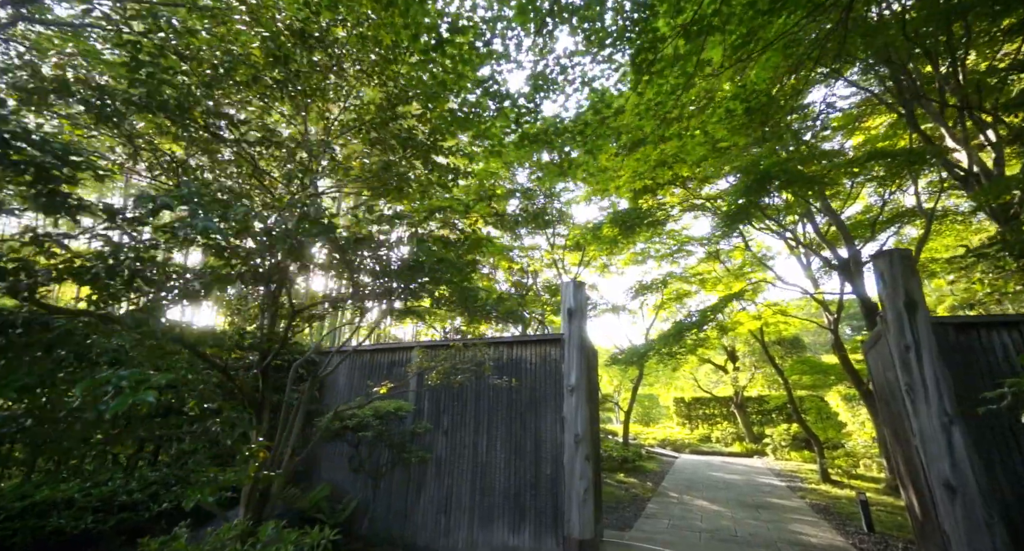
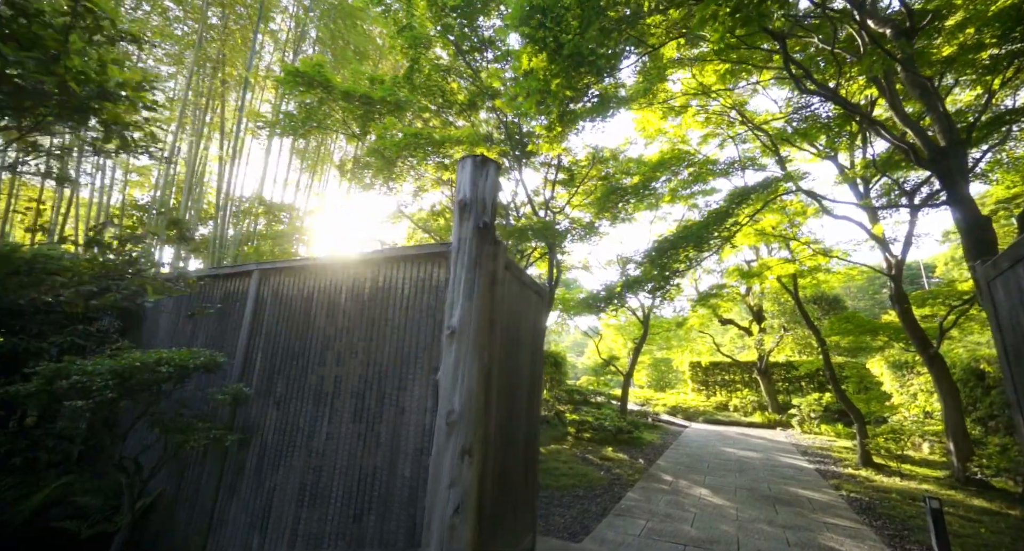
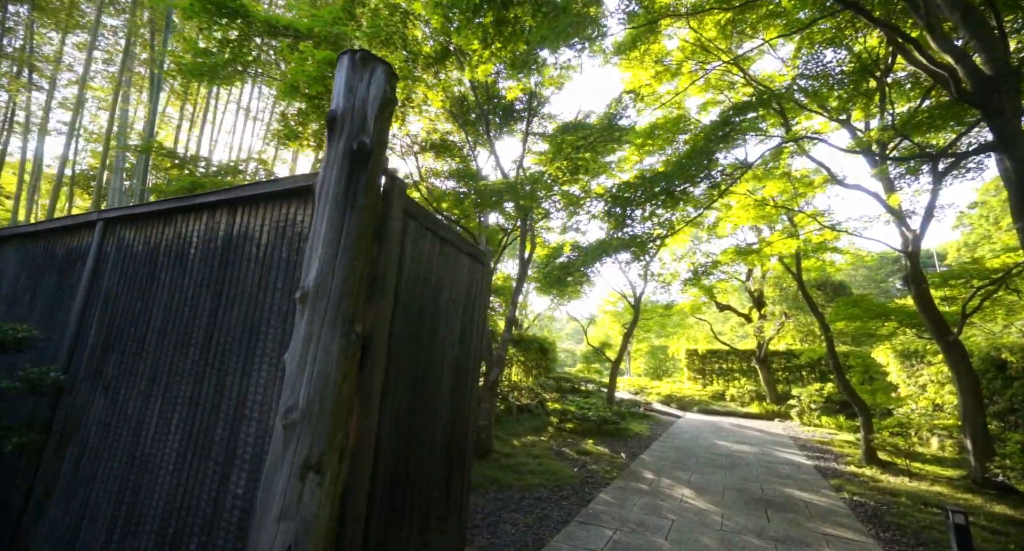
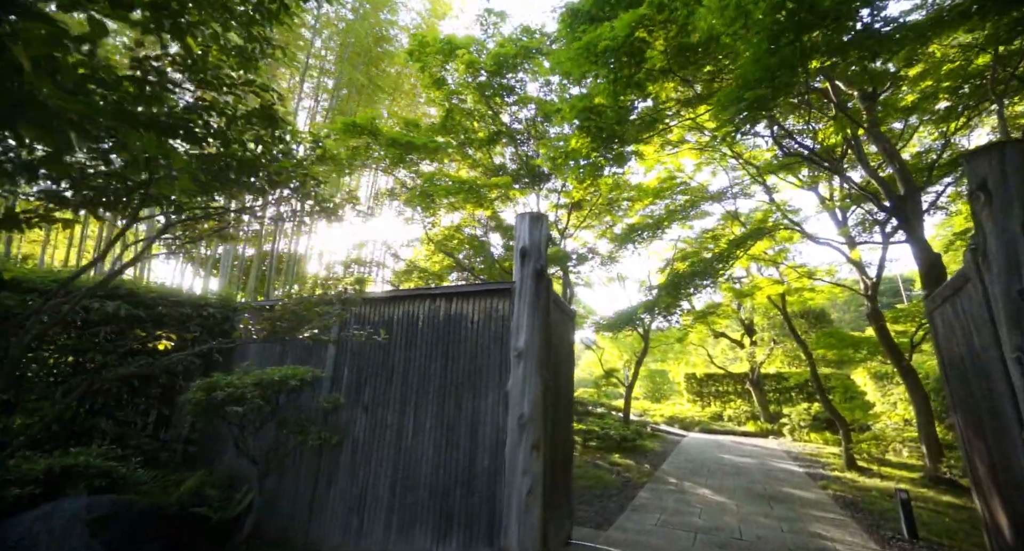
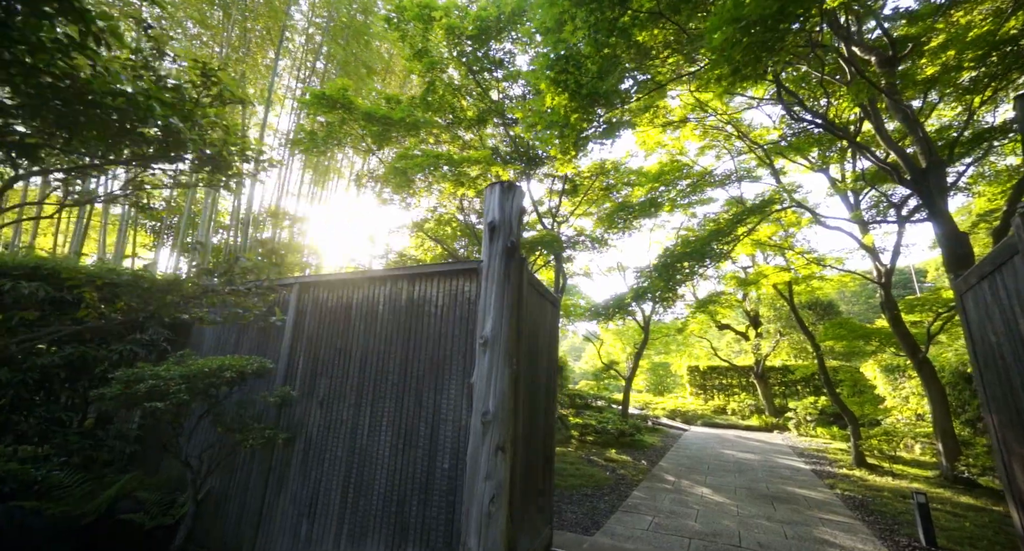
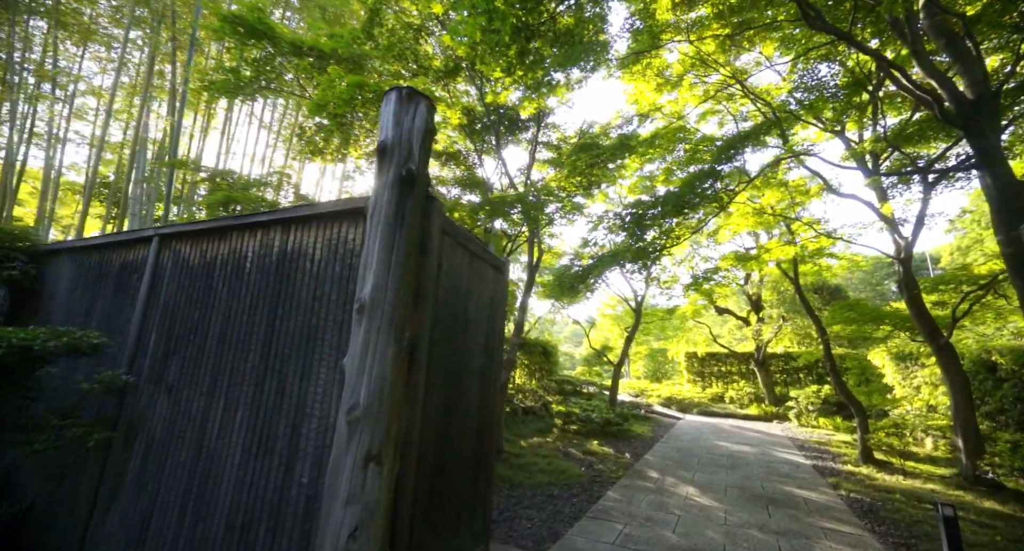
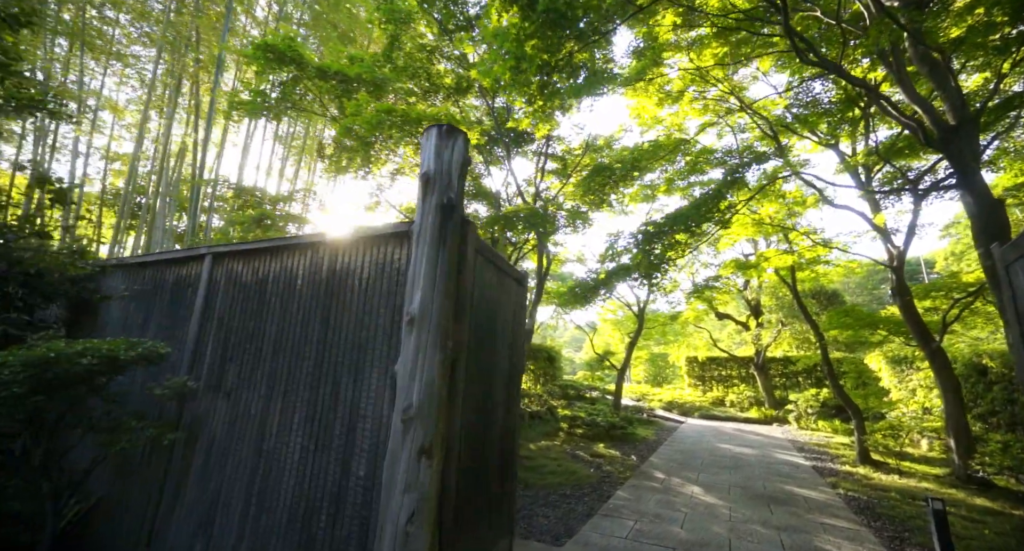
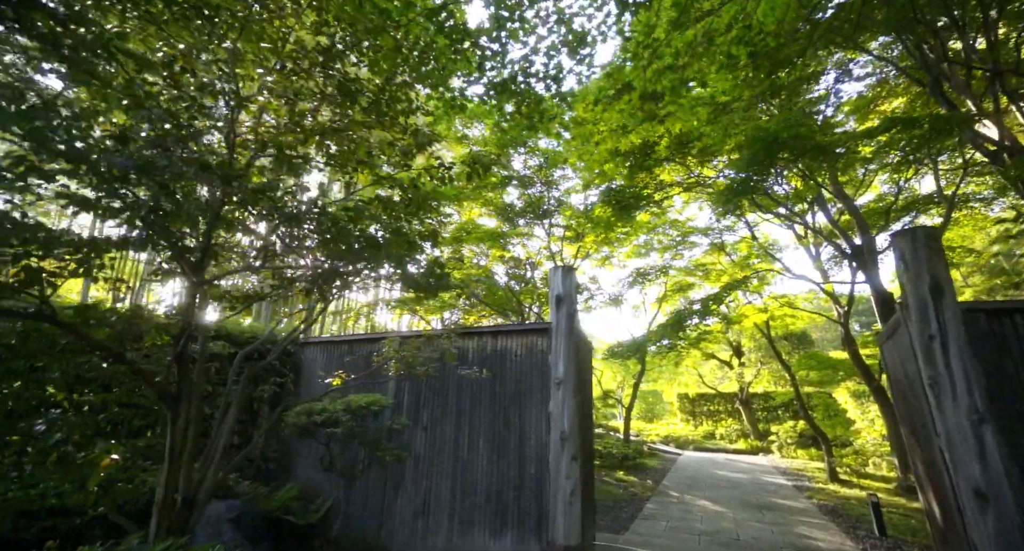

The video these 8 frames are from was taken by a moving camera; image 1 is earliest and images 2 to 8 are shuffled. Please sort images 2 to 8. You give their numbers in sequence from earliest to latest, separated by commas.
8, 4, 5, 2, 7, 6, 3
